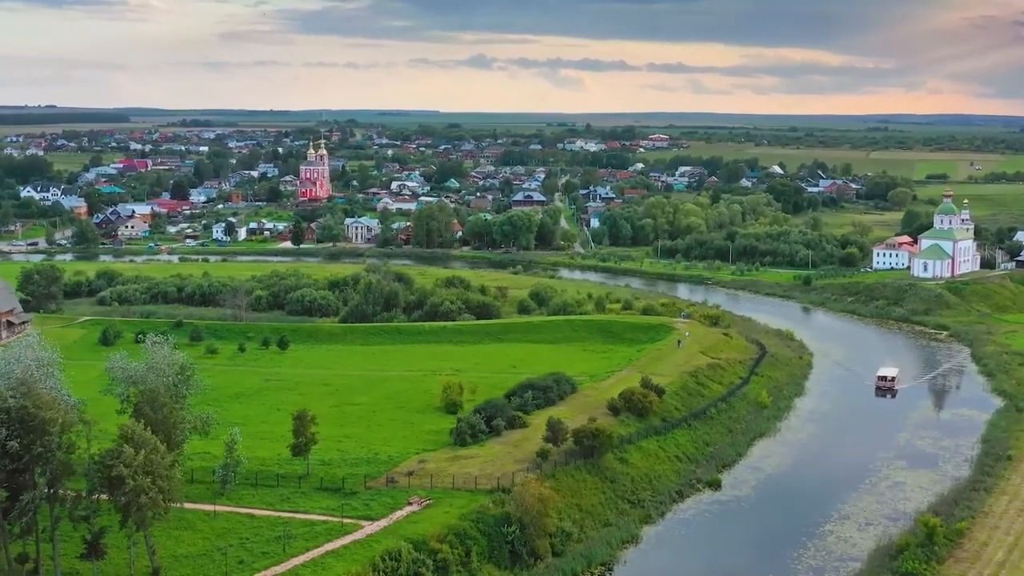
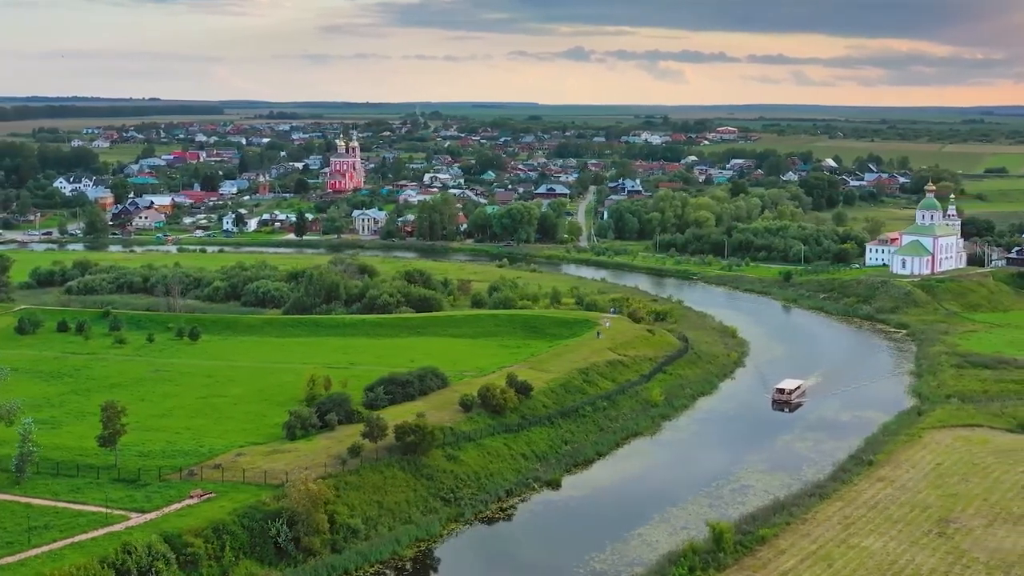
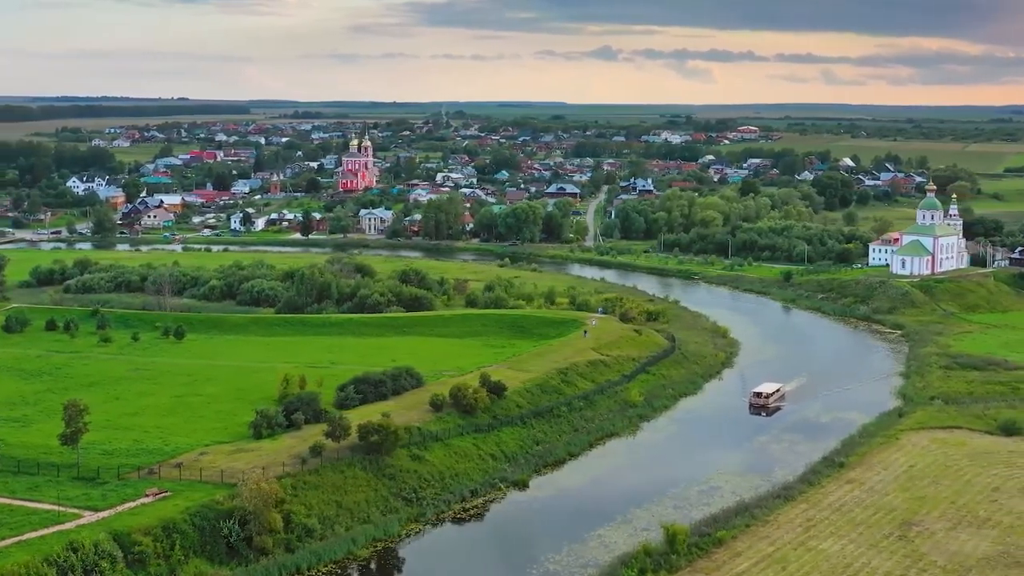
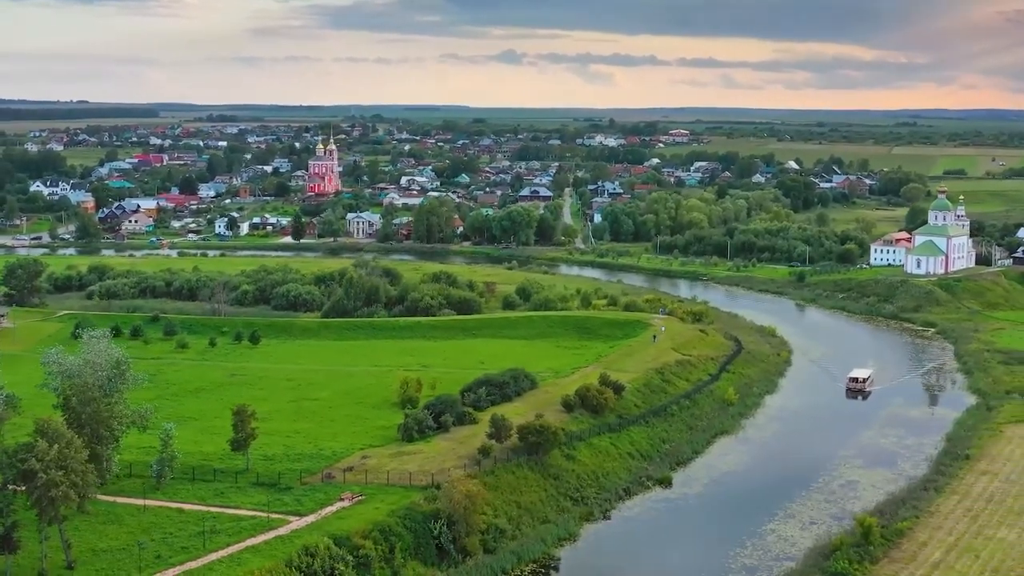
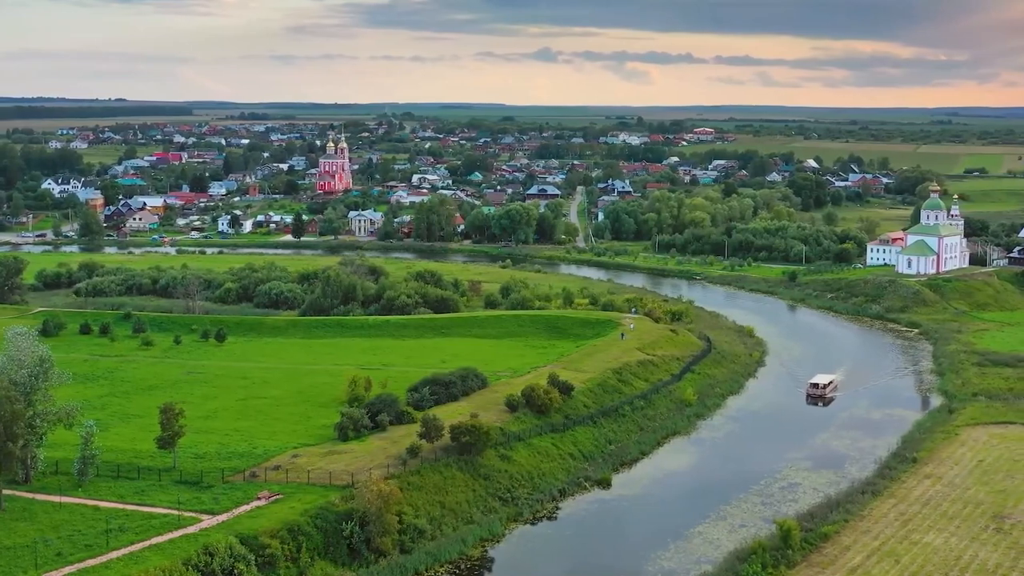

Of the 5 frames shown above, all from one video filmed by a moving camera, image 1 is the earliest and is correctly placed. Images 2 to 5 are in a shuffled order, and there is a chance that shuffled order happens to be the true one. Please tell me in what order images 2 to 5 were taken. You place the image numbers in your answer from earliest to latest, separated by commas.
4, 5, 2, 3
